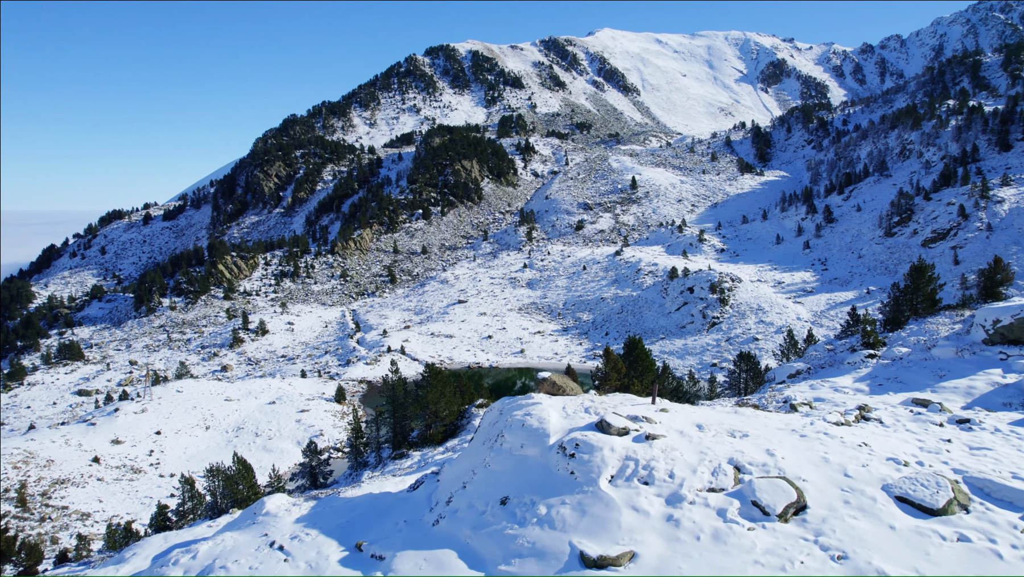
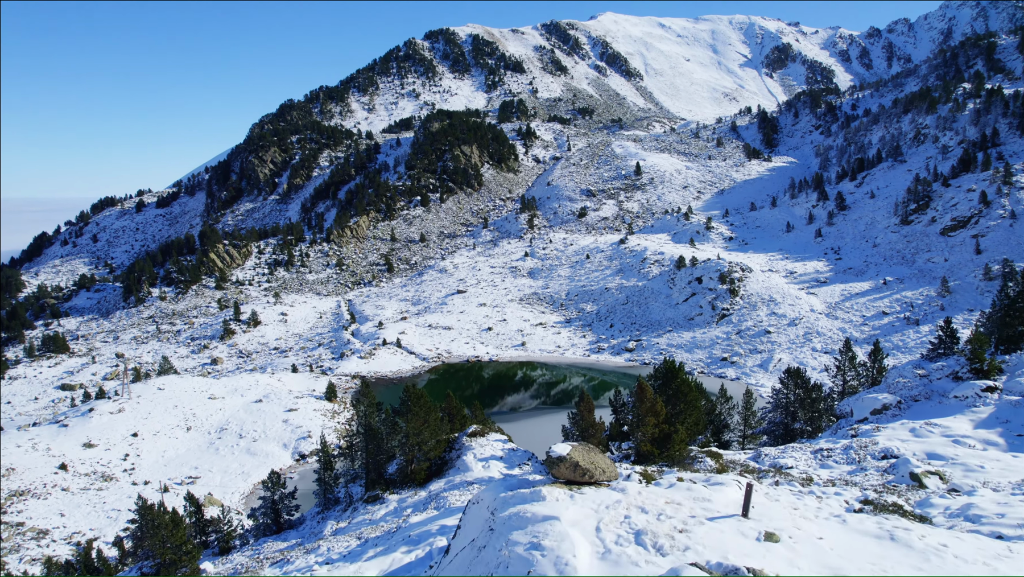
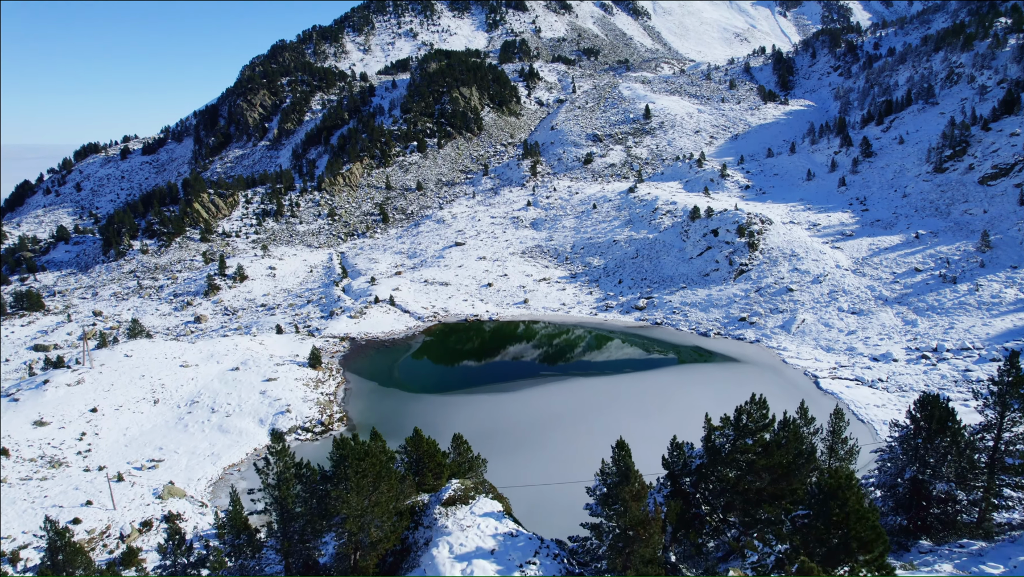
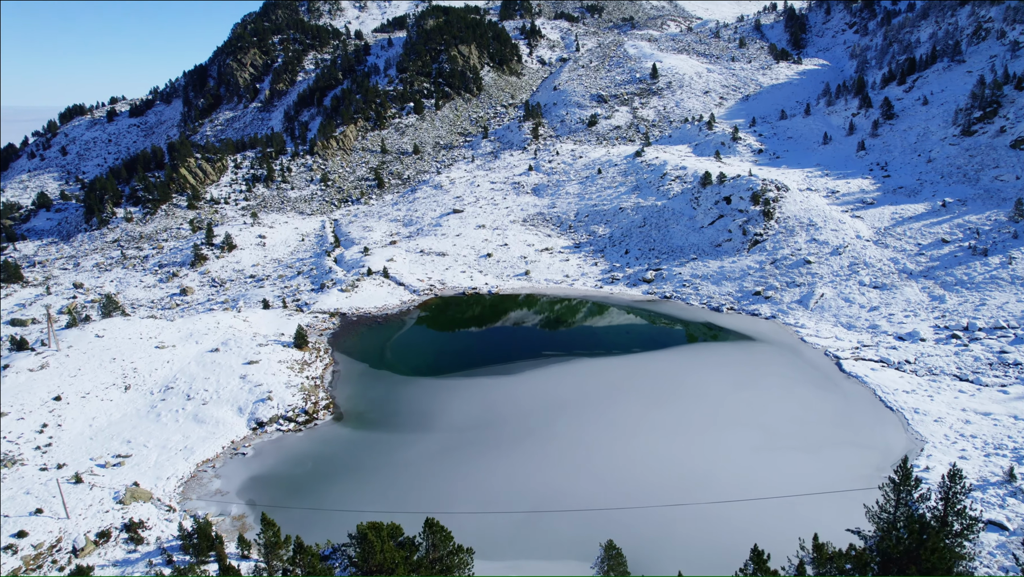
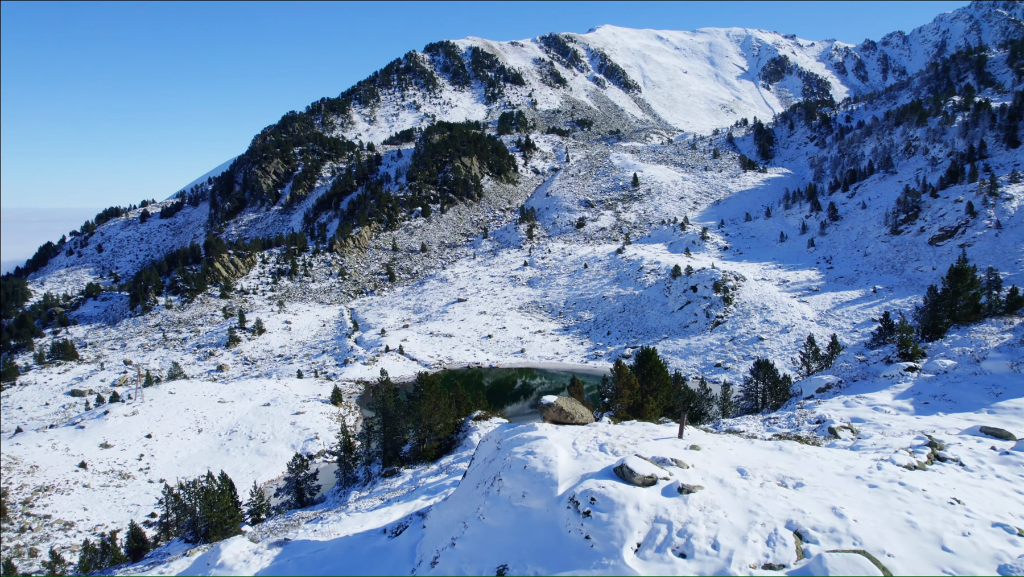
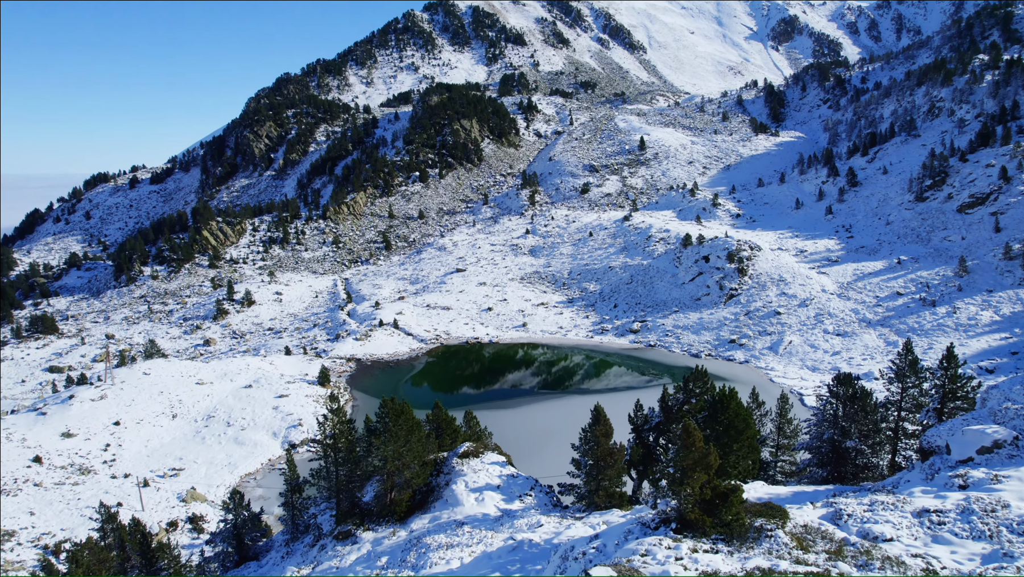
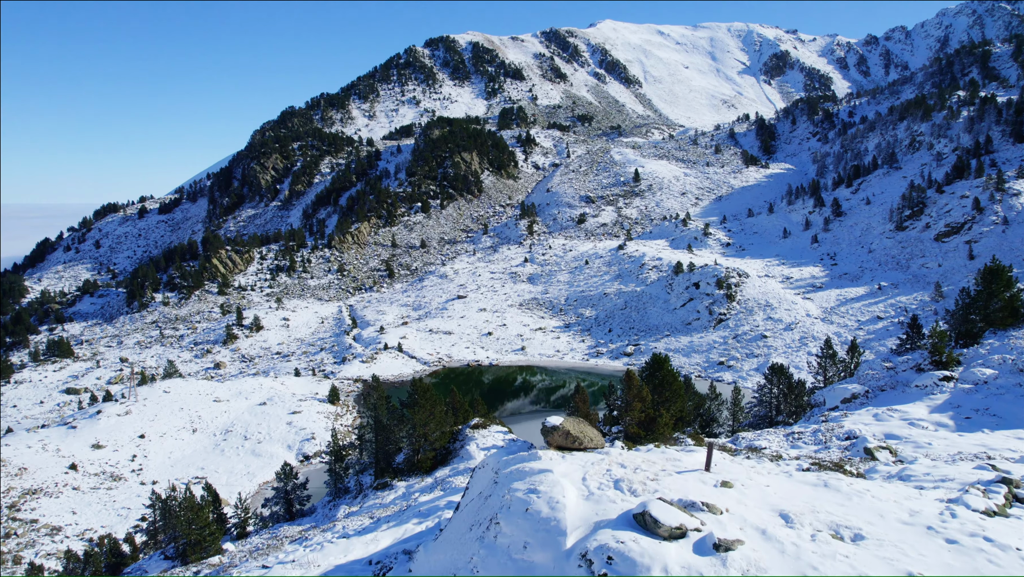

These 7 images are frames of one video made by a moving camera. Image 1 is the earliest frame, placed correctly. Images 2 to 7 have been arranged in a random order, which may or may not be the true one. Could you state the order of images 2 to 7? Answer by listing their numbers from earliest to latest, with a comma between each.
5, 7, 2, 6, 3, 4
